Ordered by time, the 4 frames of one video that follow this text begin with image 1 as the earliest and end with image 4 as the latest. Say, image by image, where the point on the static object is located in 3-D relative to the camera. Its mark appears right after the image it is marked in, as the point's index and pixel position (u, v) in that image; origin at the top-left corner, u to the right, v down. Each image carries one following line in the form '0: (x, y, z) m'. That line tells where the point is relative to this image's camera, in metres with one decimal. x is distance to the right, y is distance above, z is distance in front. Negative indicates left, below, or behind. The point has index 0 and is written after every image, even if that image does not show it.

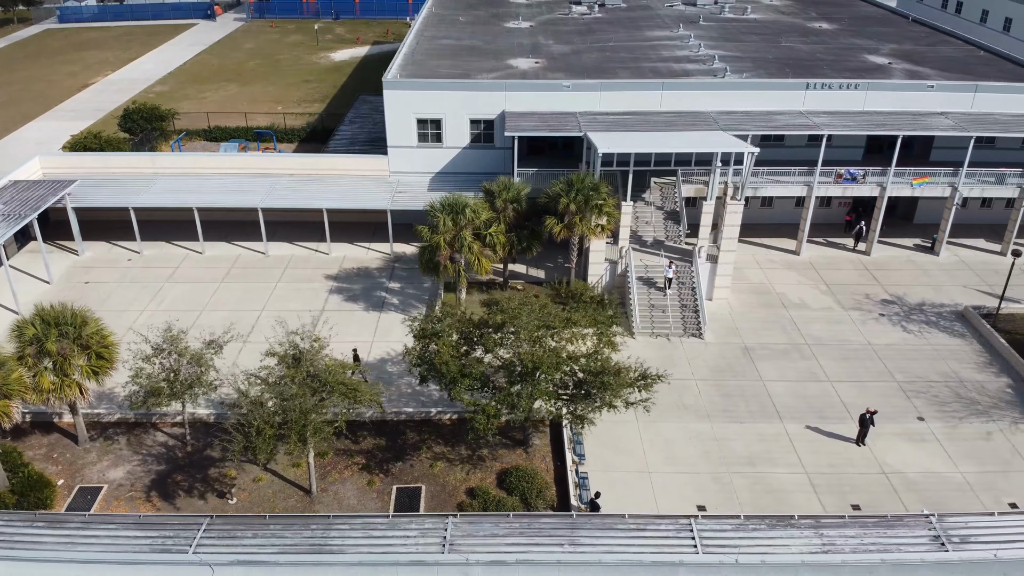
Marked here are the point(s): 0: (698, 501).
0: (+4.6, -5.3, +20.0) m
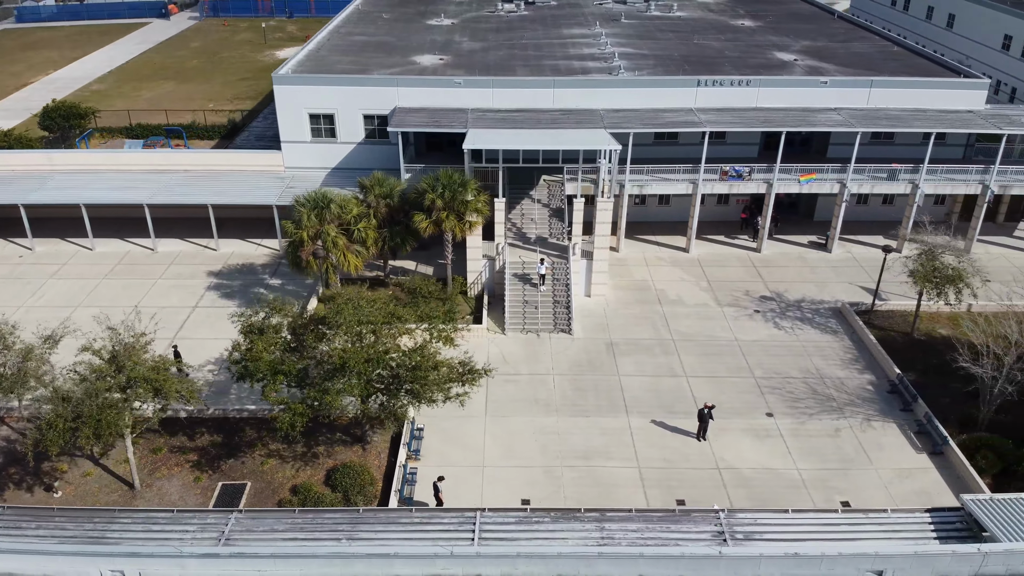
0: (+0.3, -5.1, +19.9) m
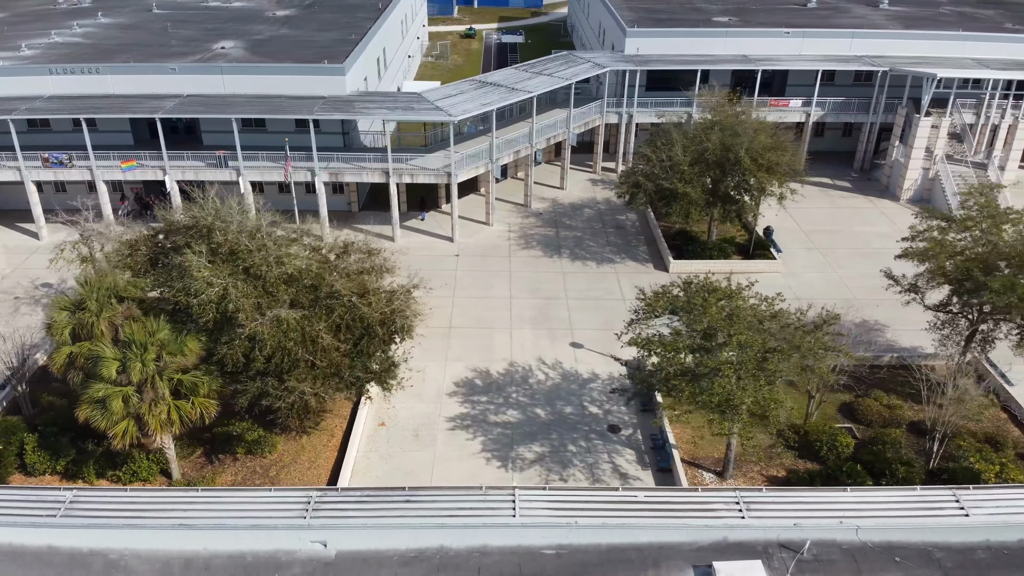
0: (-25.7, -4.6, +20.4) m
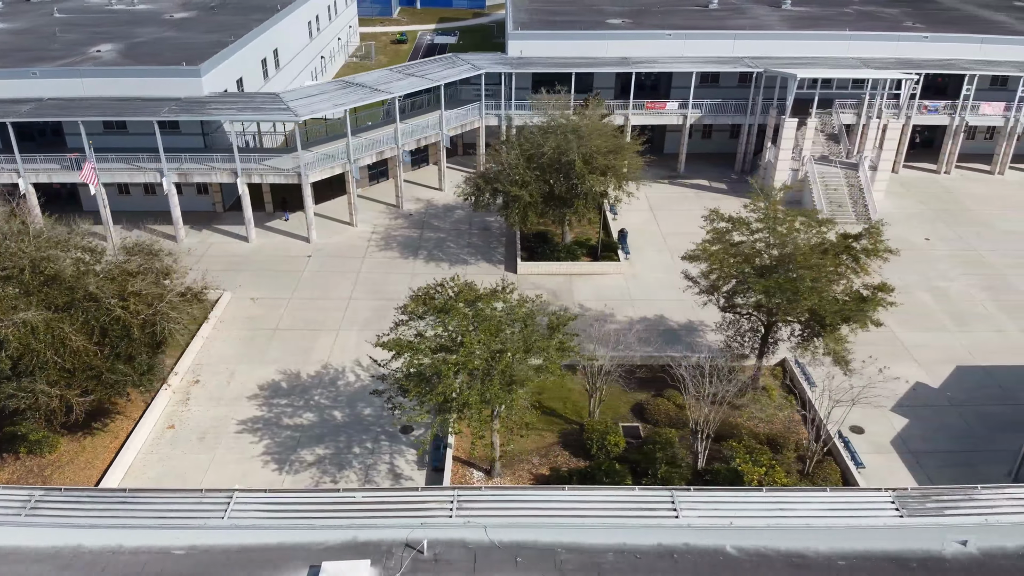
0: (-31.5, -4.7, +21.1) m
